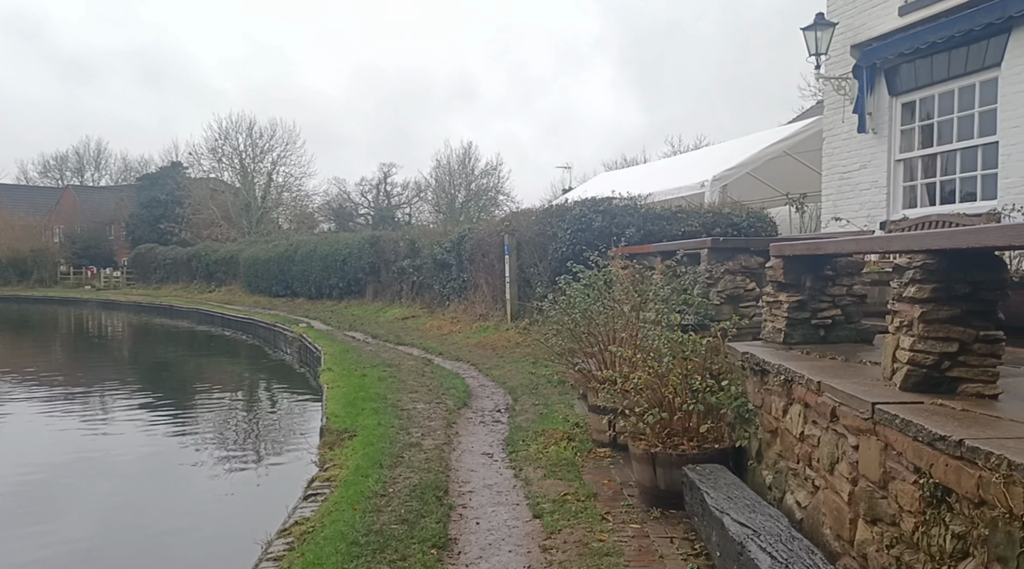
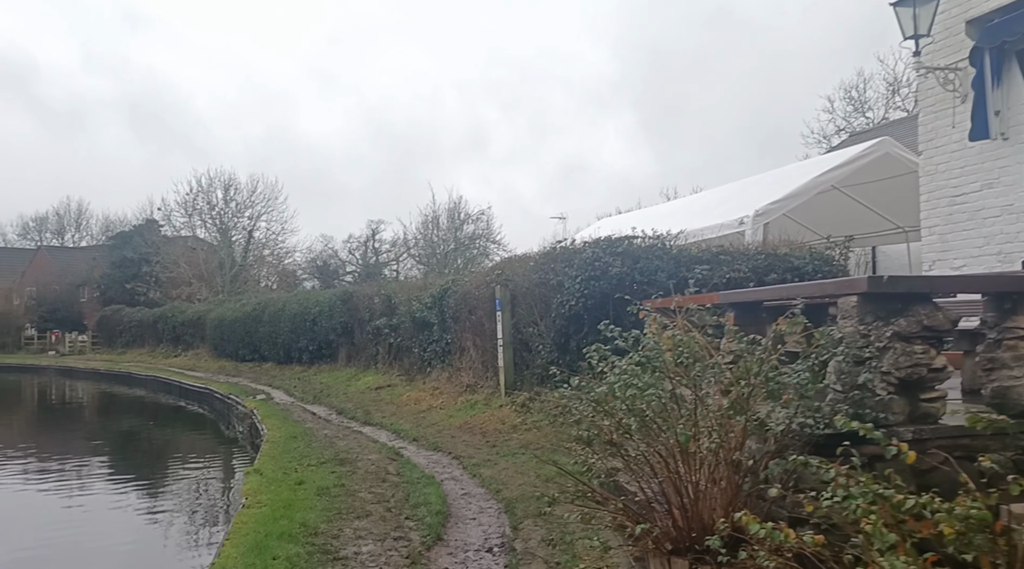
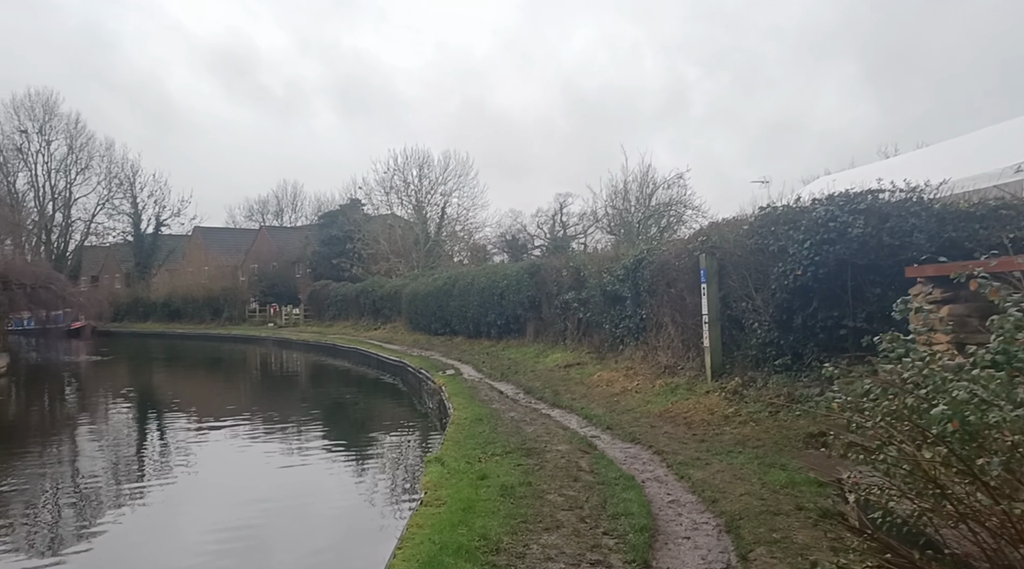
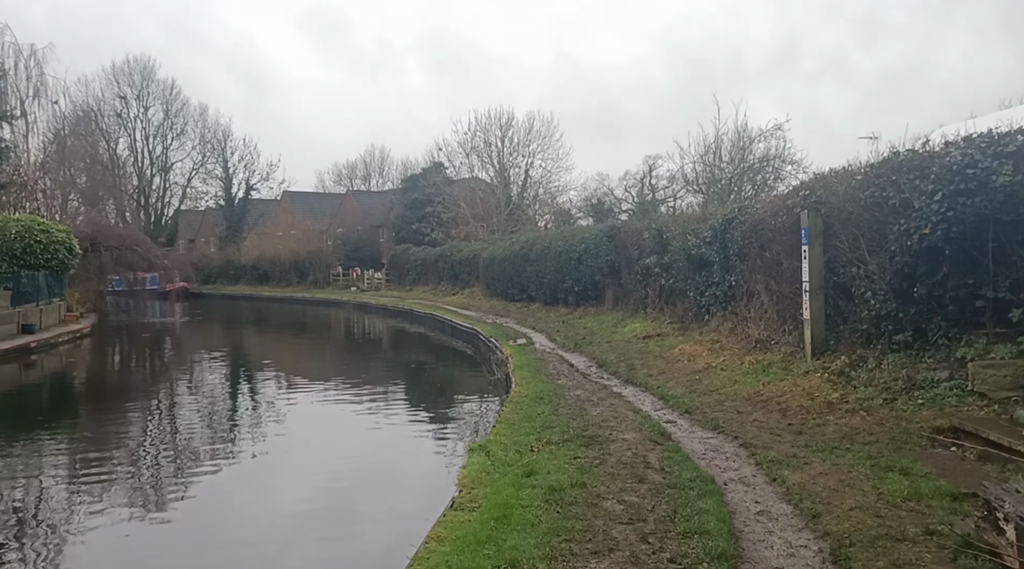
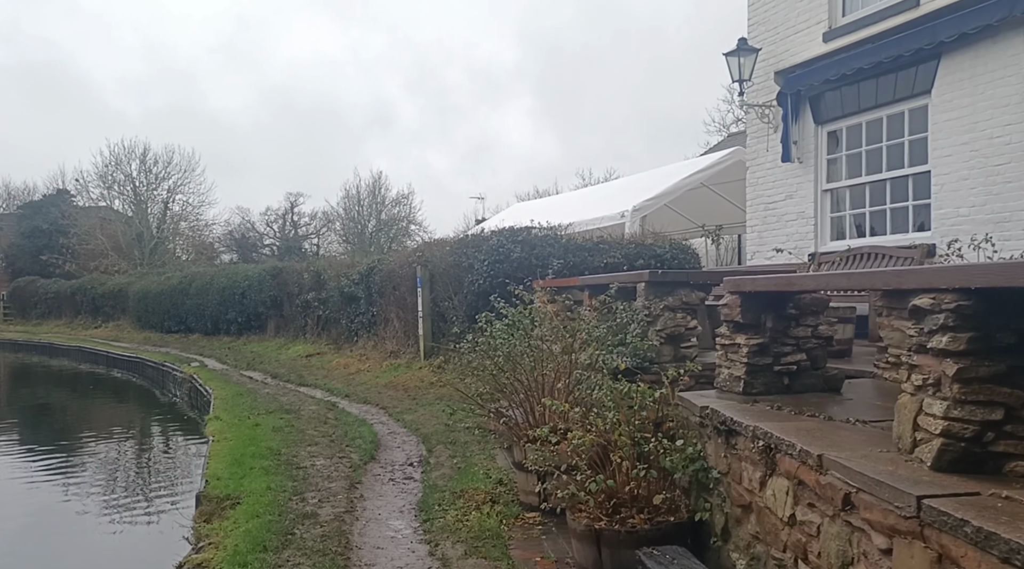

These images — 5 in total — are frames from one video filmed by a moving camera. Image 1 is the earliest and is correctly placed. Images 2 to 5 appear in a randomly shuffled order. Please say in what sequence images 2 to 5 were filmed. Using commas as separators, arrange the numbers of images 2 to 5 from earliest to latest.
5, 2, 3, 4
